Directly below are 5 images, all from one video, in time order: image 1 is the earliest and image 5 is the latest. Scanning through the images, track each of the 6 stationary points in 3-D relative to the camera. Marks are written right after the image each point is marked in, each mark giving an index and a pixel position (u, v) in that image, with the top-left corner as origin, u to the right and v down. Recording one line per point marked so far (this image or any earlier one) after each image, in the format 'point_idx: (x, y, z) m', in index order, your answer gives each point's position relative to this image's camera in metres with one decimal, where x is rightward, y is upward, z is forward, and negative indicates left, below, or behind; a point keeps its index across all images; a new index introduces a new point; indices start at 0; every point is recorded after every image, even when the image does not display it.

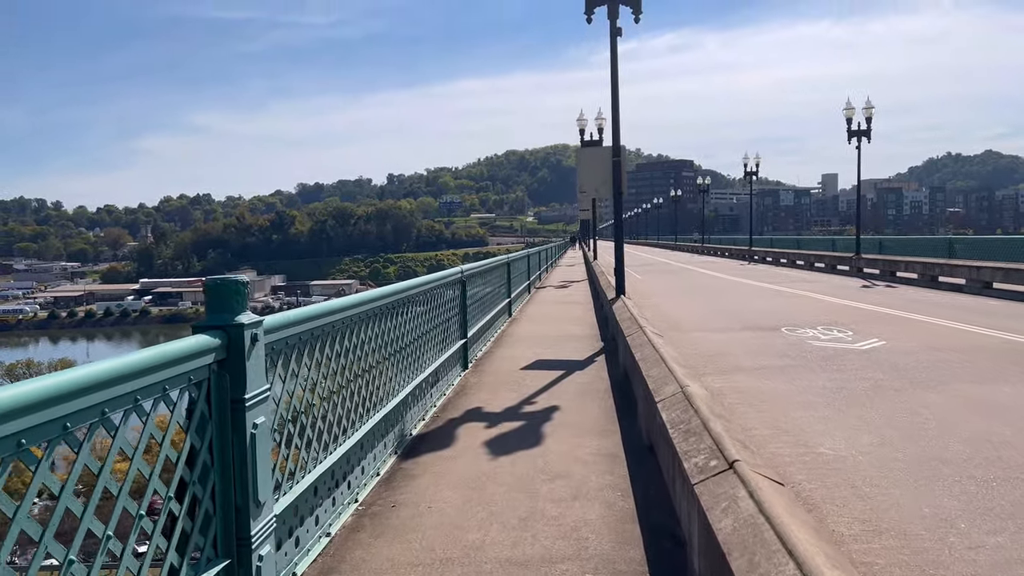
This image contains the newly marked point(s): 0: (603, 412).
0: (+0.8, -1.0, +6.6) m
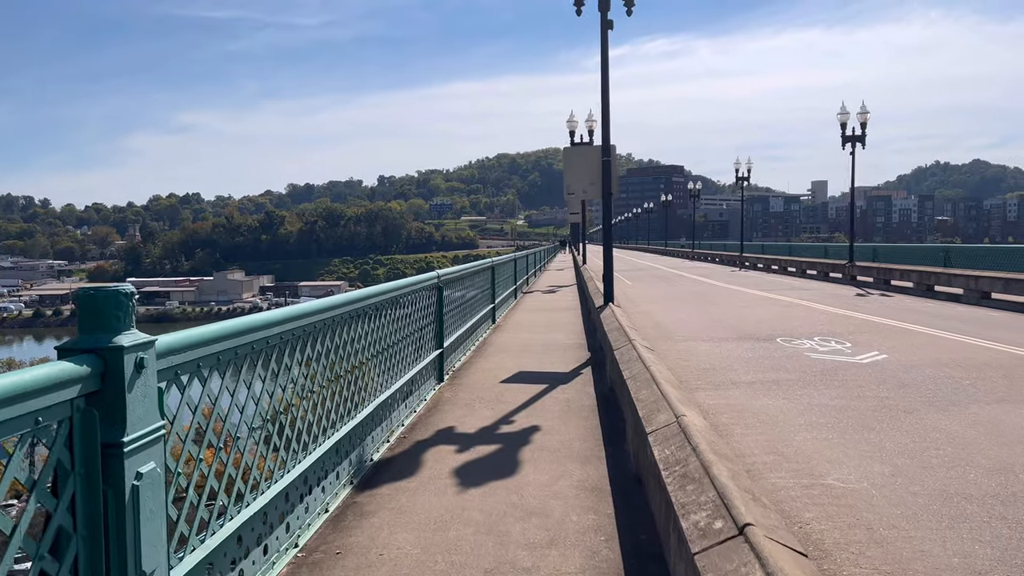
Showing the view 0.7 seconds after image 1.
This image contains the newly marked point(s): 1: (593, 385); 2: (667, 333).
0: (+0.6, -1.1, +6.0) m
1: (+0.8, -1.0, +8.0) m
2: (+2.5, -0.7, +13.0) m
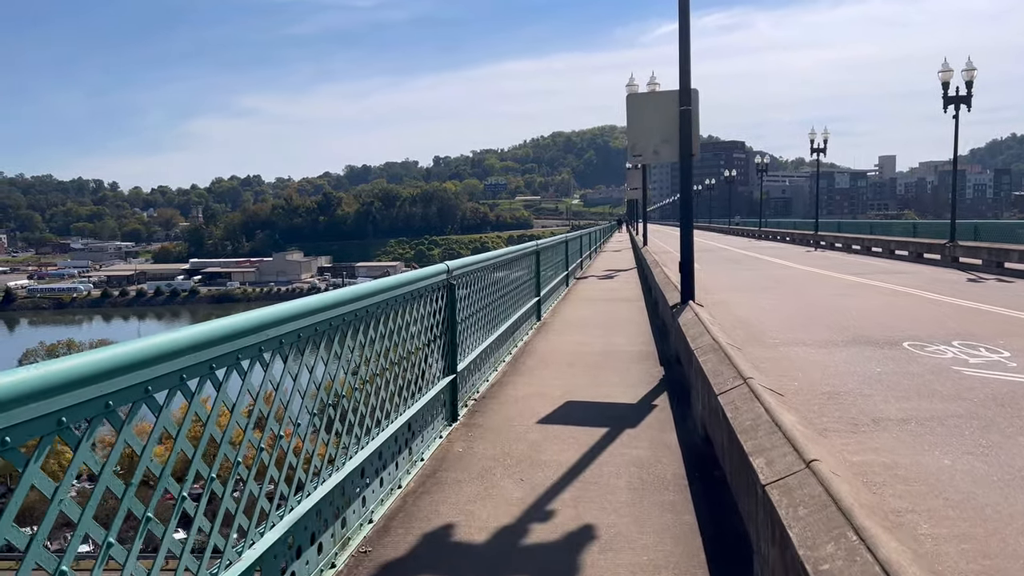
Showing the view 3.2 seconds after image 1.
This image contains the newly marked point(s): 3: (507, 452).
0: (+0.7, -1.1, +3.5) m
1: (+1.1, -1.0, +5.4) m
2: (+3.1, -0.6, +10.3) m
3: (0.0, -1.0, +5.0) m
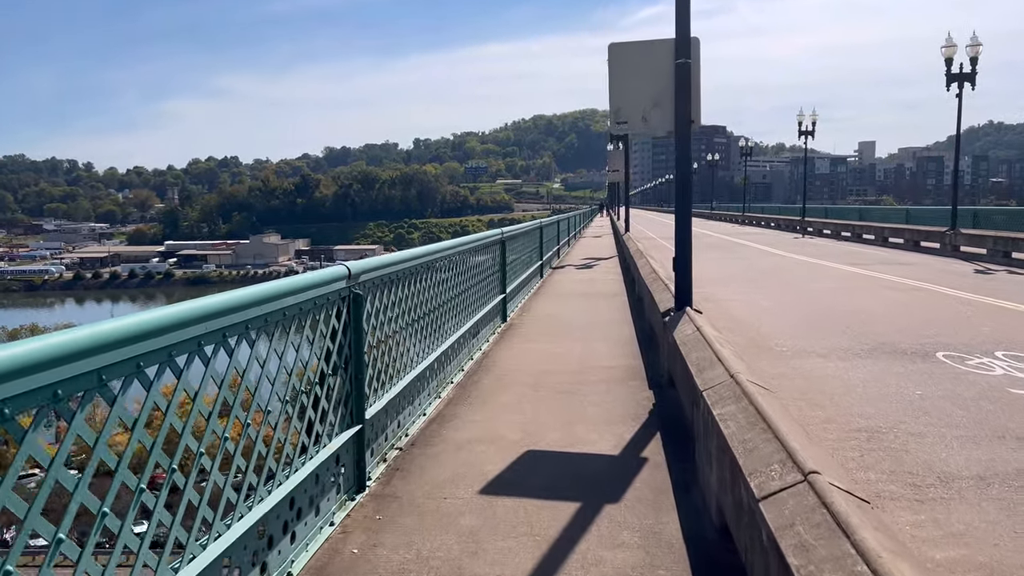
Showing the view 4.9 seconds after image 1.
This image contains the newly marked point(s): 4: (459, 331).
0: (+0.4, -1.2, +1.8) m
1: (+0.8, -1.0, +3.8) m
2: (+2.7, -0.6, +8.7) m
3: (-0.4, -1.1, +3.3) m
4: (-0.5, -0.4, +7.1) m
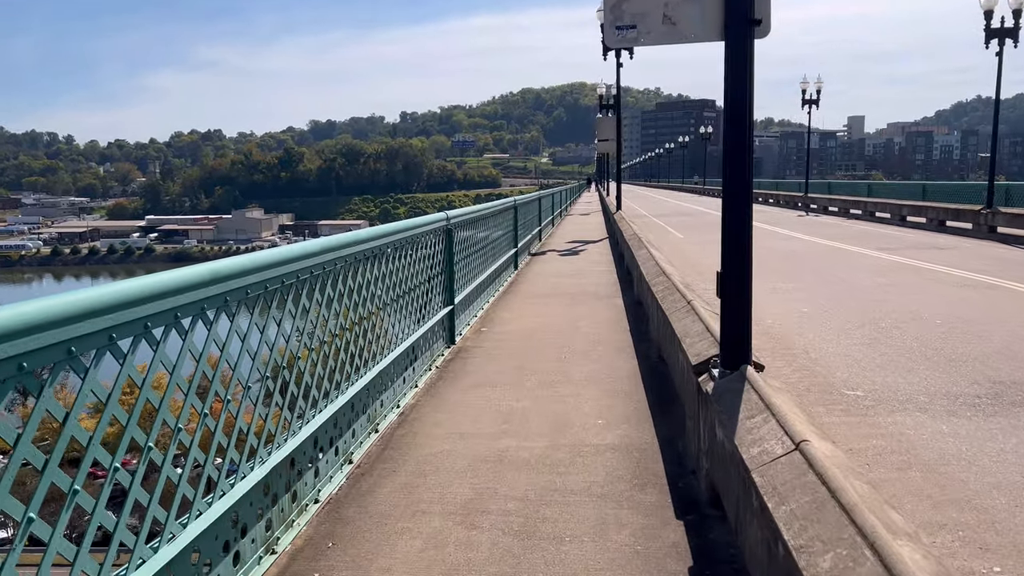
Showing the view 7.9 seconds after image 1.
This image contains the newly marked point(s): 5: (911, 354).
0: (+0.1, -1.5, -1.0) m
1: (+0.4, -1.3, +0.9) m
2: (+2.3, -0.7, +5.9) m
3: (-0.7, -1.4, +0.5) m
4: (-0.9, -0.5, +4.3) m
5: (+3.4, -0.5, +7.0) m
